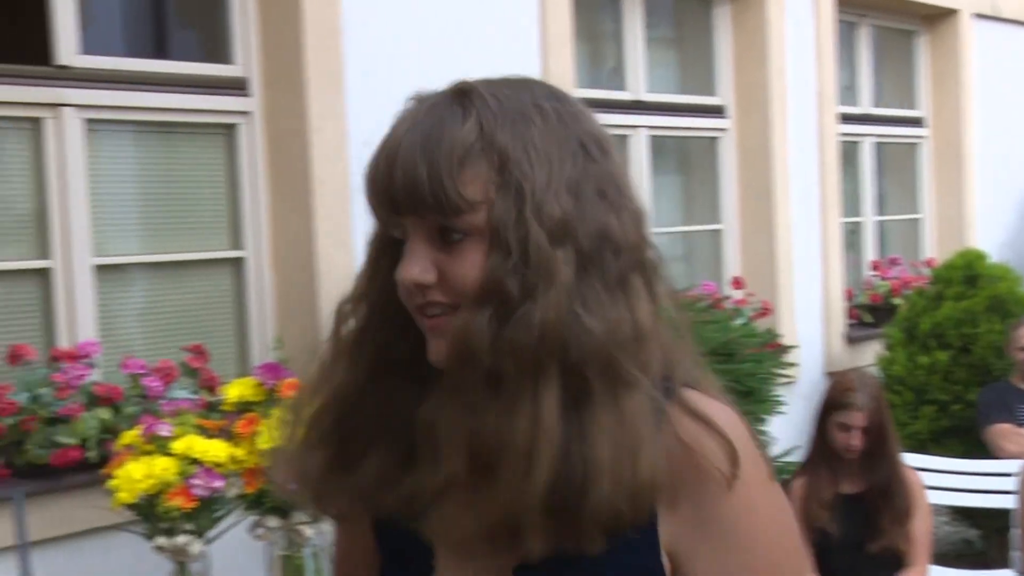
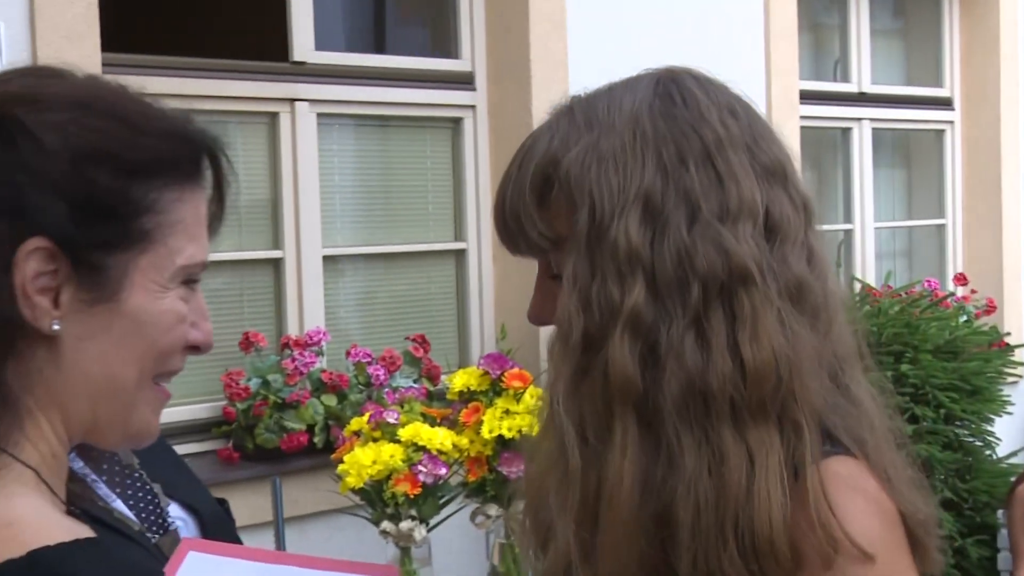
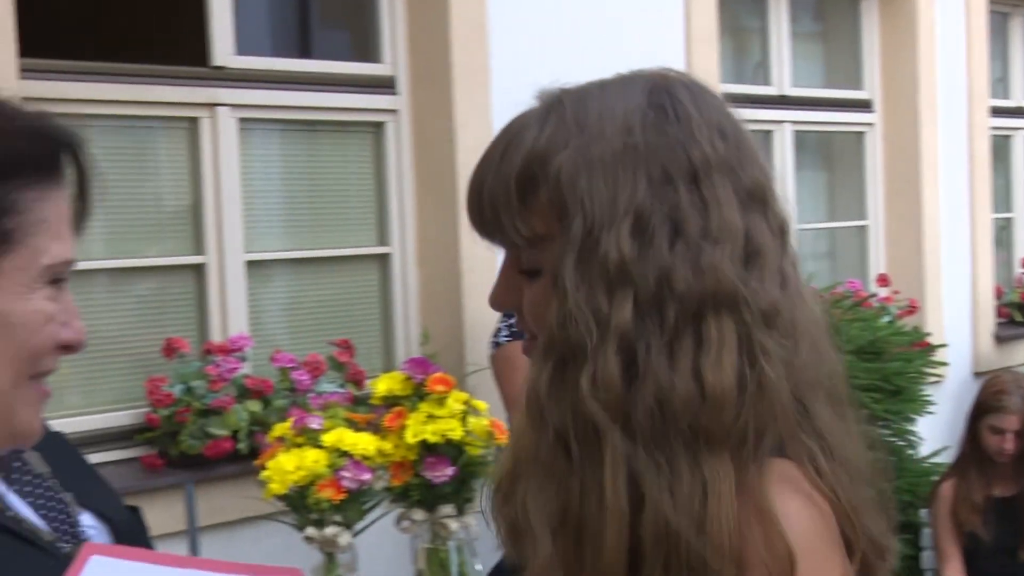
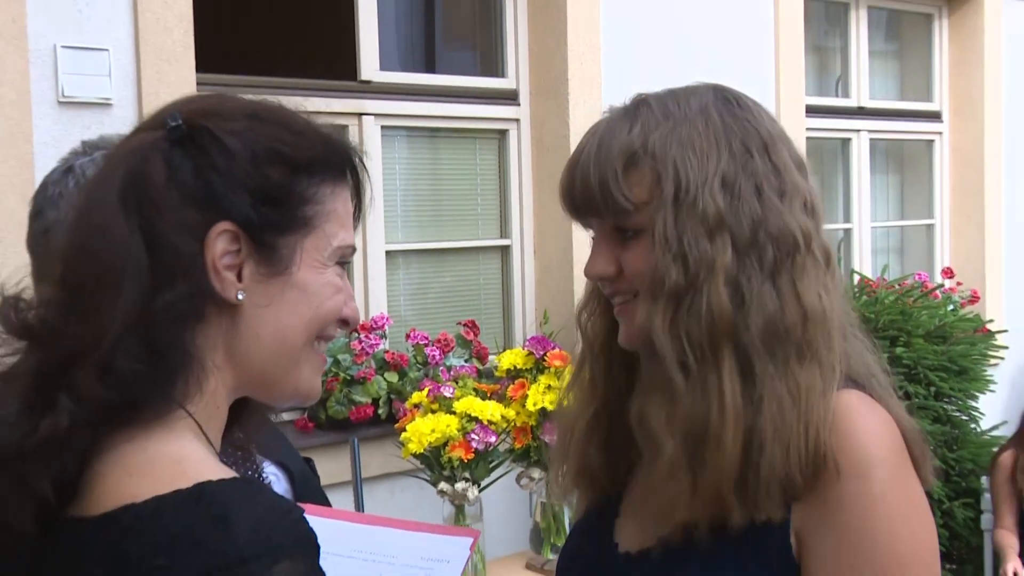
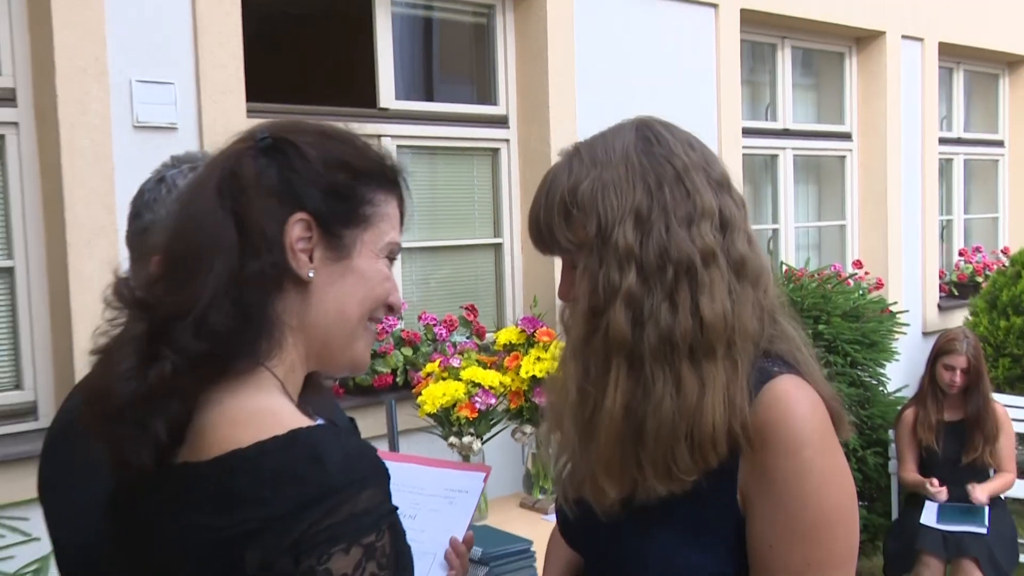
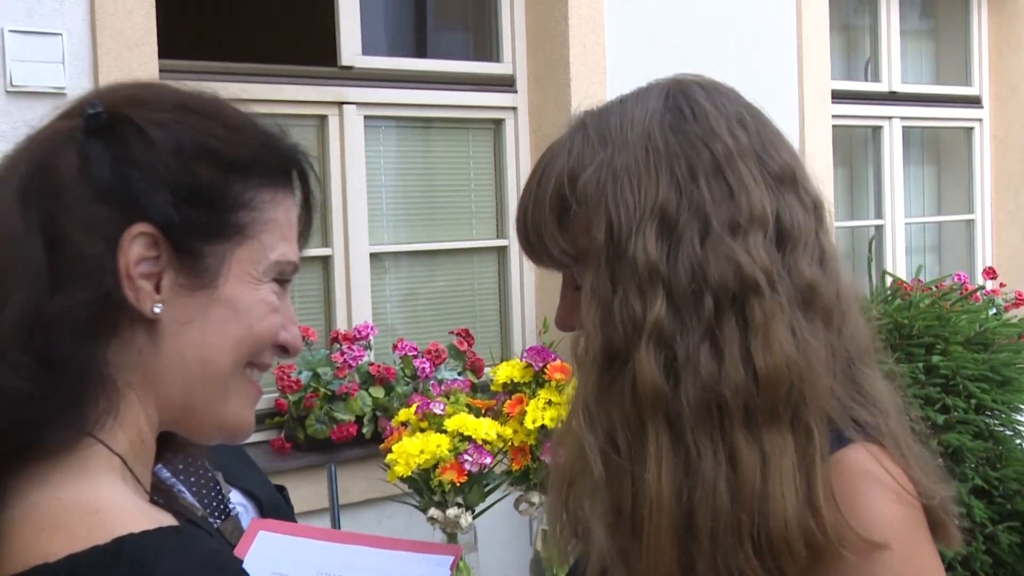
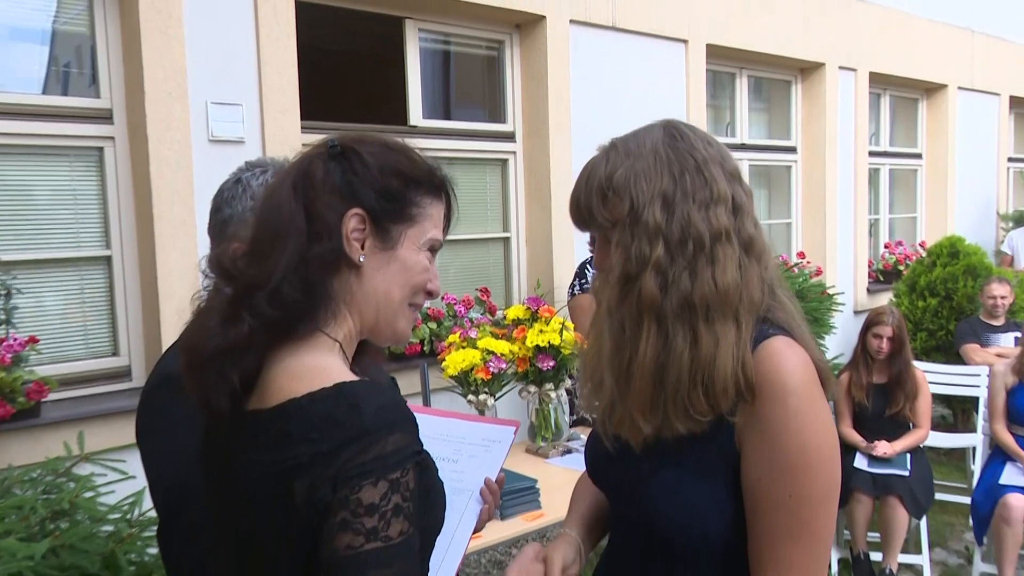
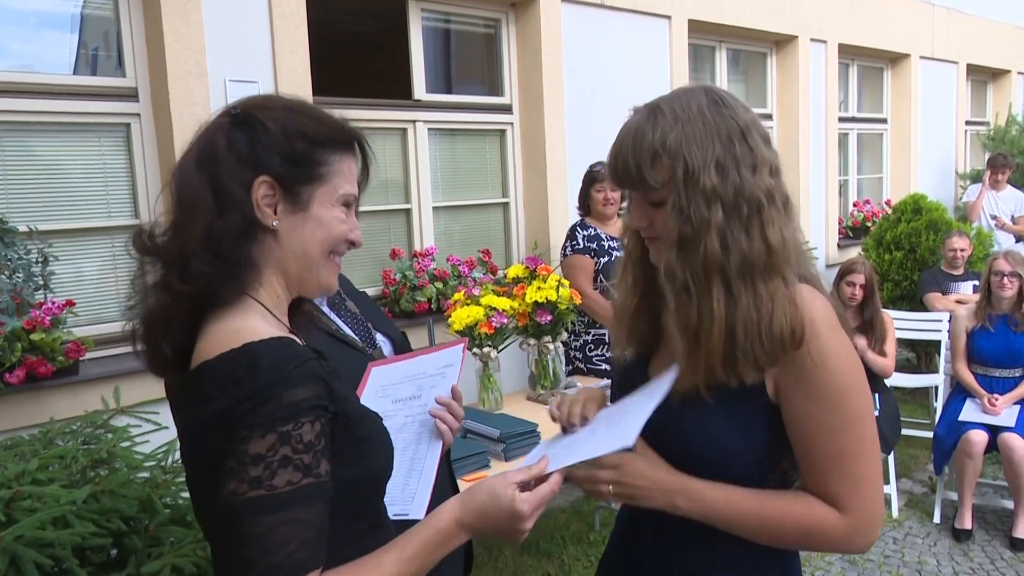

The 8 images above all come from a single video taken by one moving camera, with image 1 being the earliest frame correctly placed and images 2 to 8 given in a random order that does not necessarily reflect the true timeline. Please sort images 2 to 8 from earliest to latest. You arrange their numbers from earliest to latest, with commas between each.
3, 2, 6, 4, 5, 7, 8
